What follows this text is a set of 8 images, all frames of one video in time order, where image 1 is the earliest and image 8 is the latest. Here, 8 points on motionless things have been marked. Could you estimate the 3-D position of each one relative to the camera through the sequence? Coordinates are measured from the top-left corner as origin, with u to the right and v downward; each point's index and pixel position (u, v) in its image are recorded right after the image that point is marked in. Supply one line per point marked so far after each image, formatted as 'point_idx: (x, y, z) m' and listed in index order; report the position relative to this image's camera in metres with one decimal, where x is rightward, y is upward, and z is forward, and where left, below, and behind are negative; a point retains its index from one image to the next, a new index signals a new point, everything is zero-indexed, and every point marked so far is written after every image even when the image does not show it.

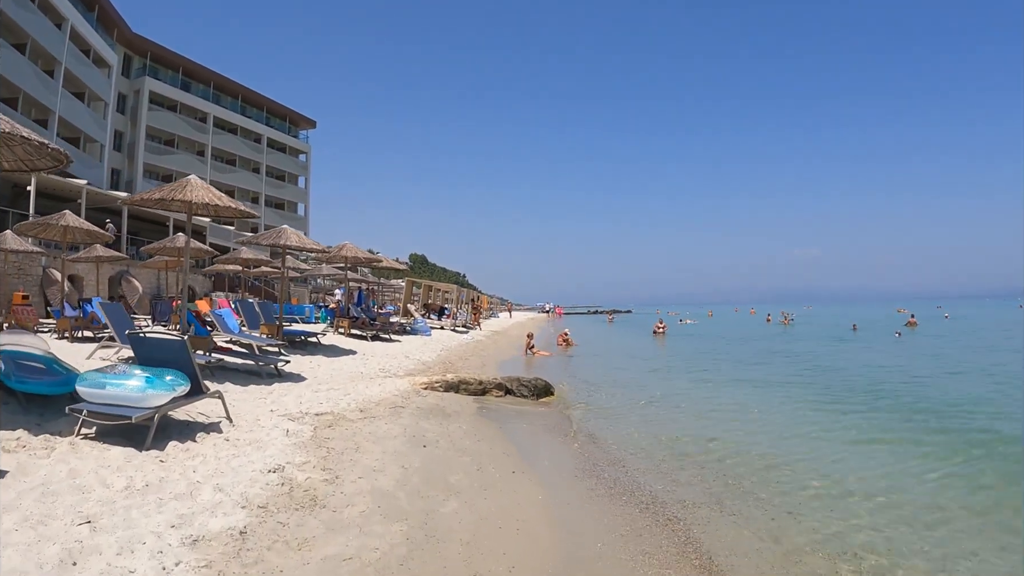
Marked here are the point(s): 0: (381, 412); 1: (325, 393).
0: (-1.7, -1.6, +7.7) m
1: (-2.8, -1.5, +8.6) m
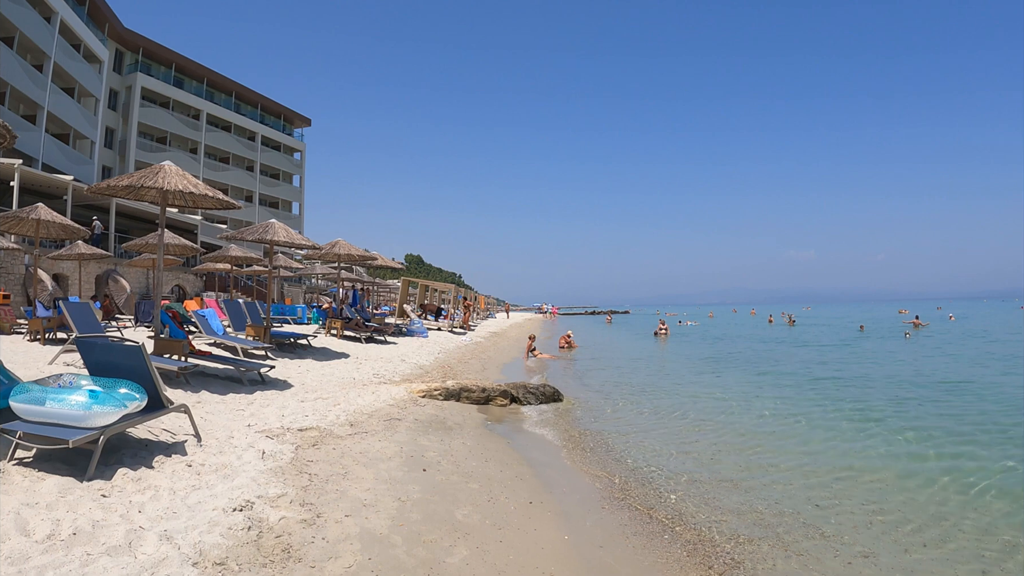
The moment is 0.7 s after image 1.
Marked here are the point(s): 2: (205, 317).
0: (-1.6, -1.6, +6.8) m
1: (-2.6, -1.5, +7.7) m
2: (-6.7, -0.6, +12.8) m
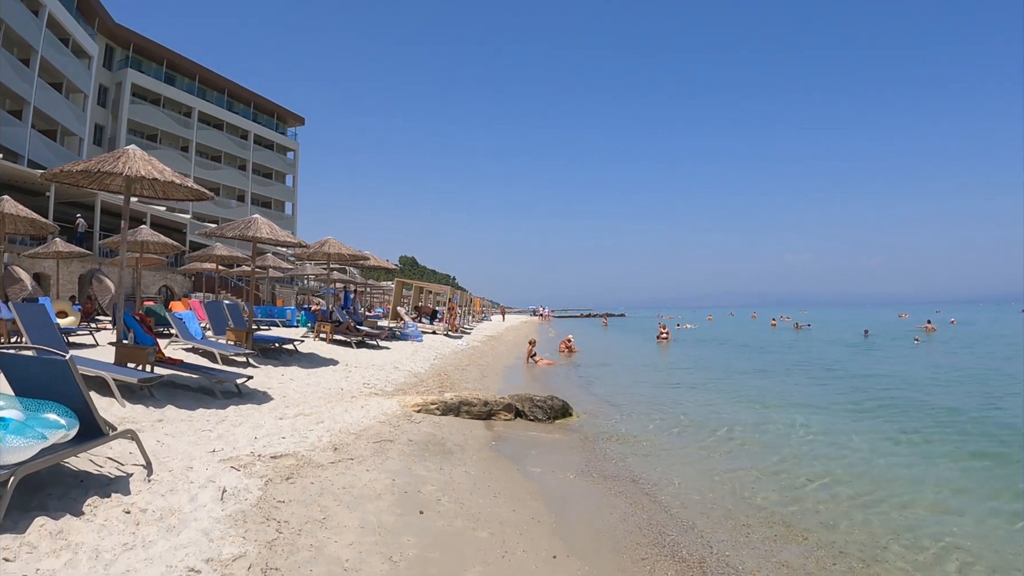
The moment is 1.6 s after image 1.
0: (-1.5, -1.6, +5.9) m
1: (-2.5, -1.5, +6.8) m
2: (-6.7, -0.7, +11.8) m
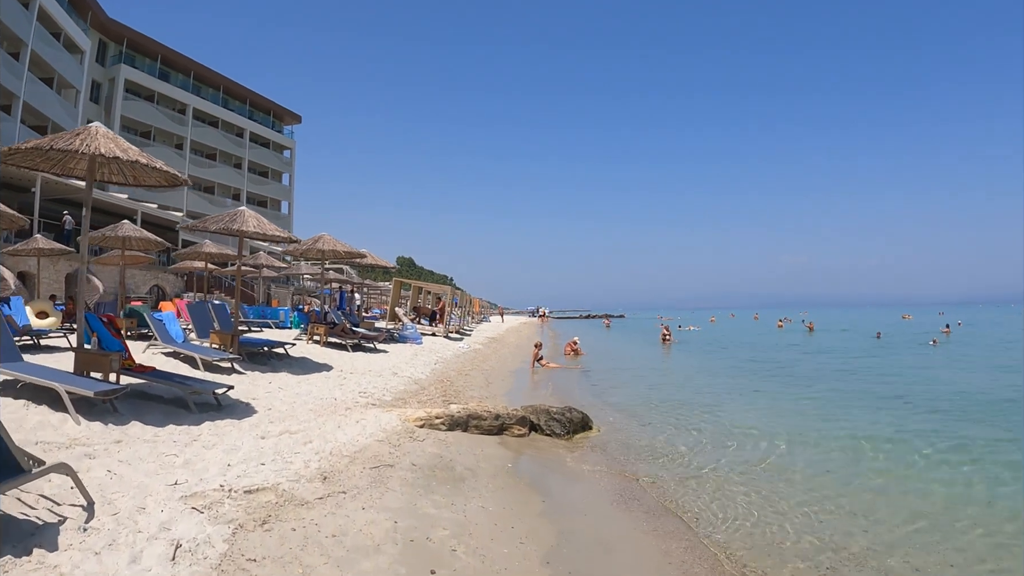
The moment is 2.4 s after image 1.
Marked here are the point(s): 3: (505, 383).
0: (-1.3, -1.6, +4.9) m
1: (-2.3, -1.5, +5.8) m
2: (-6.5, -0.6, +10.8) m
3: (-0.2, -2.2, +13.5) m
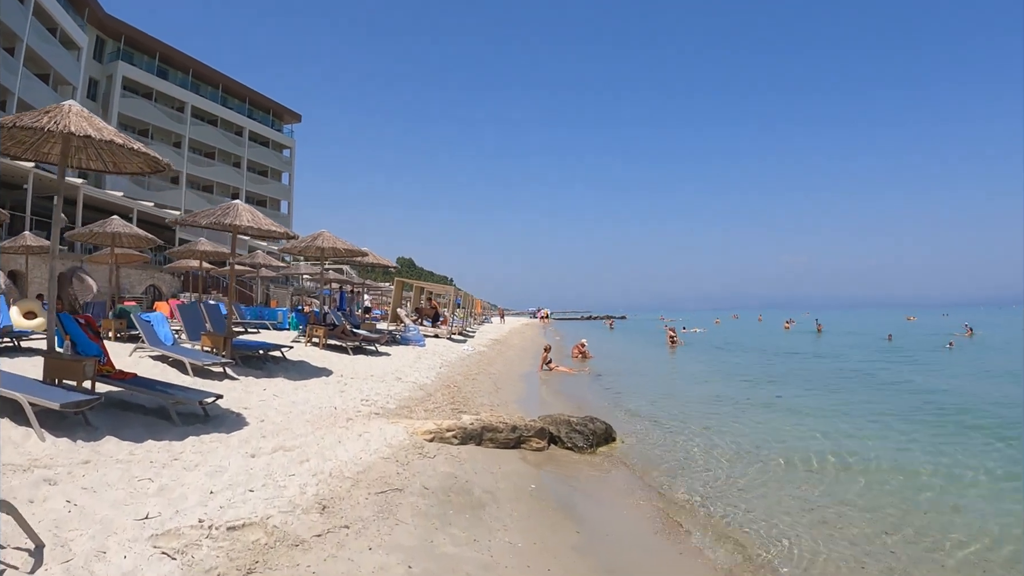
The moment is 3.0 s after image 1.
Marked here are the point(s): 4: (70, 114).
0: (-1.1, -1.6, +4.2) m
1: (-2.1, -1.5, +5.1) m
2: (-6.3, -0.6, +10.1) m
3: (0.0, -2.2, +12.8) m
4: (-4.3, +1.7, +5.7) m
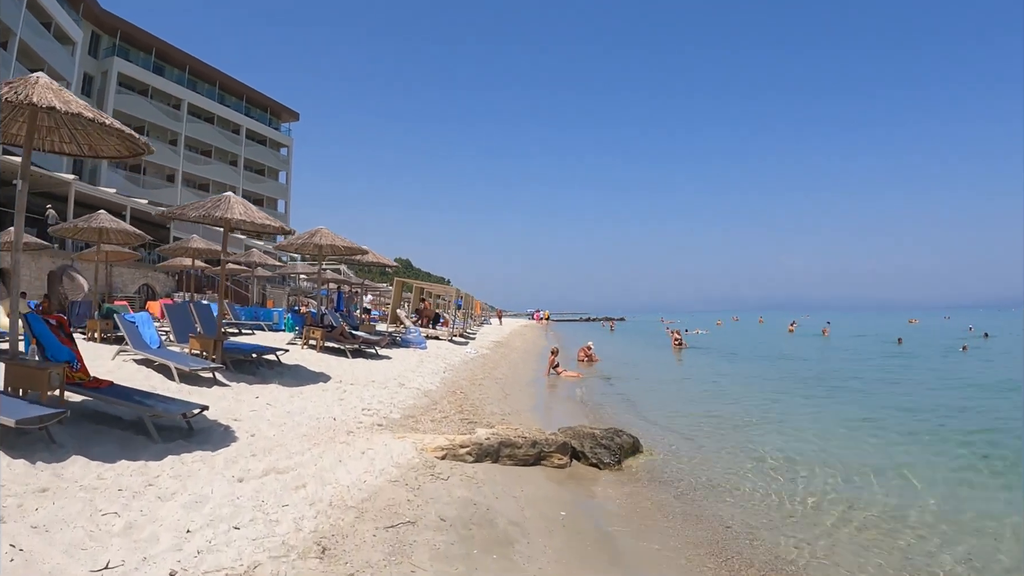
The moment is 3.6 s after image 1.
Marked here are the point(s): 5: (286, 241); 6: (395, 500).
0: (-0.9, -1.6, +3.5) m
1: (-1.9, -1.5, +4.4) m
2: (-6.1, -0.6, +9.4) m
3: (+0.2, -2.2, +12.1) m
4: (-4.1, +1.7, +5.0) m
5: (-5.1, +1.1, +13.3) m
6: (-0.9, -1.6, +4.5) m
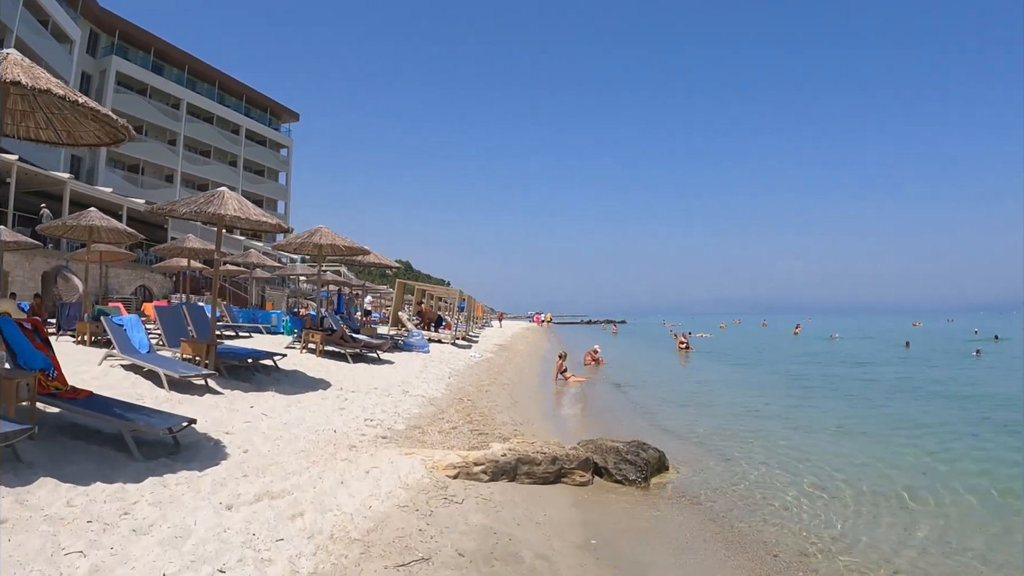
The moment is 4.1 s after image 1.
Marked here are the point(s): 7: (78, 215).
0: (-0.7, -1.6, +3.0) m
1: (-1.7, -1.5, +3.8) m
2: (-5.9, -0.6, +8.8) m
3: (+0.4, -2.2, +11.5) m
4: (-3.9, +1.7, +4.5) m
5: (-4.9, +1.0, +12.8) m
6: (-0.7, -1.6, +4.0) m
7: (-9.8, +1.6, +13.3) m
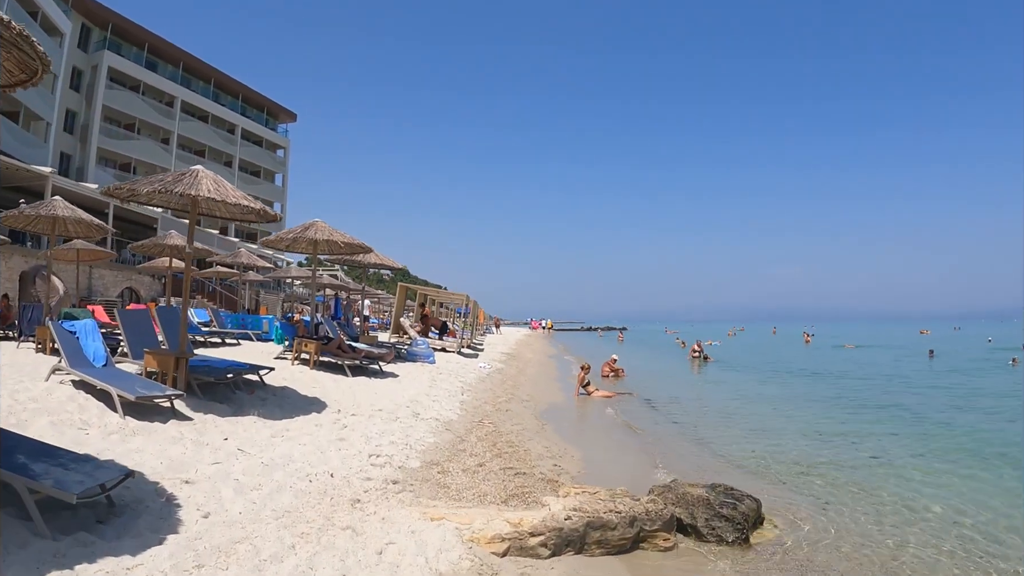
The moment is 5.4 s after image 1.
0: (-0.2, -1.5, +1.4) m
1: (-1.3, -1.5, +2.3) m
2: (-5.4, -0.6, +7.3) m
3: (+0.8, -2.3, +10.0) m
4: (-3.4, +1.7, +2.9) m
5: (-4.5, +1.0, +11.2) m
6: (-0.3, -1.6, +2.4) m
7: (-9.4, +1.6, +11.7) m
